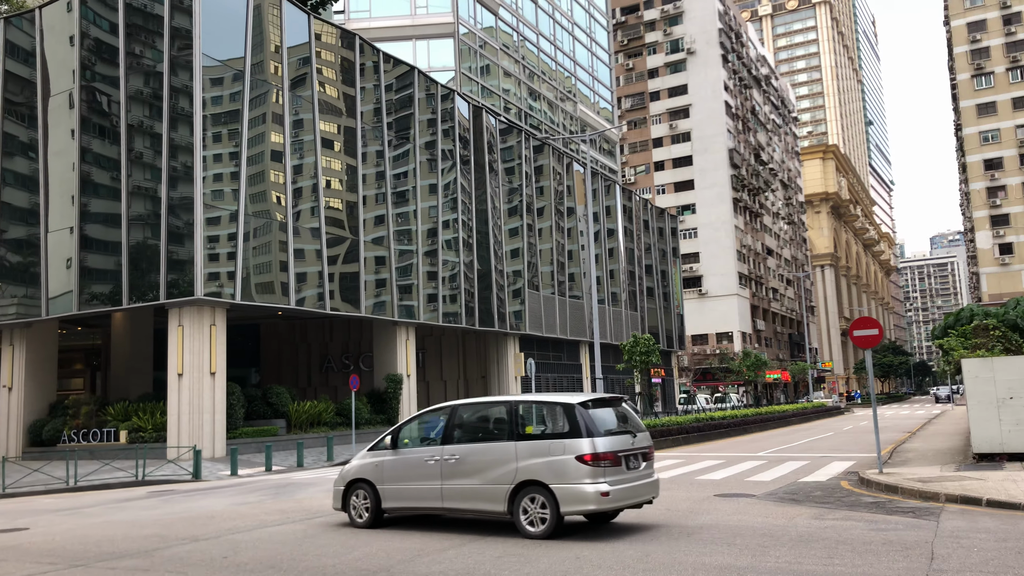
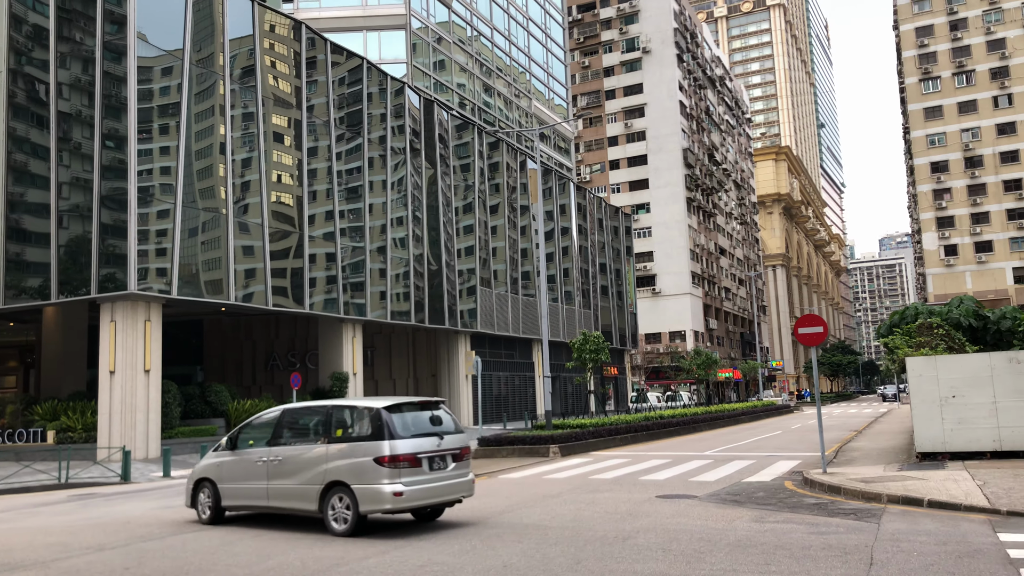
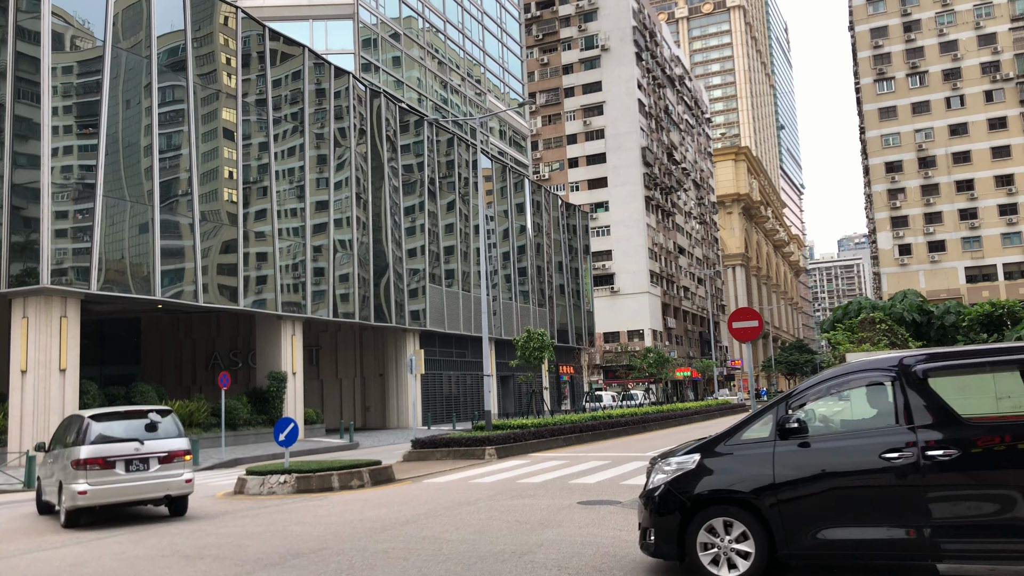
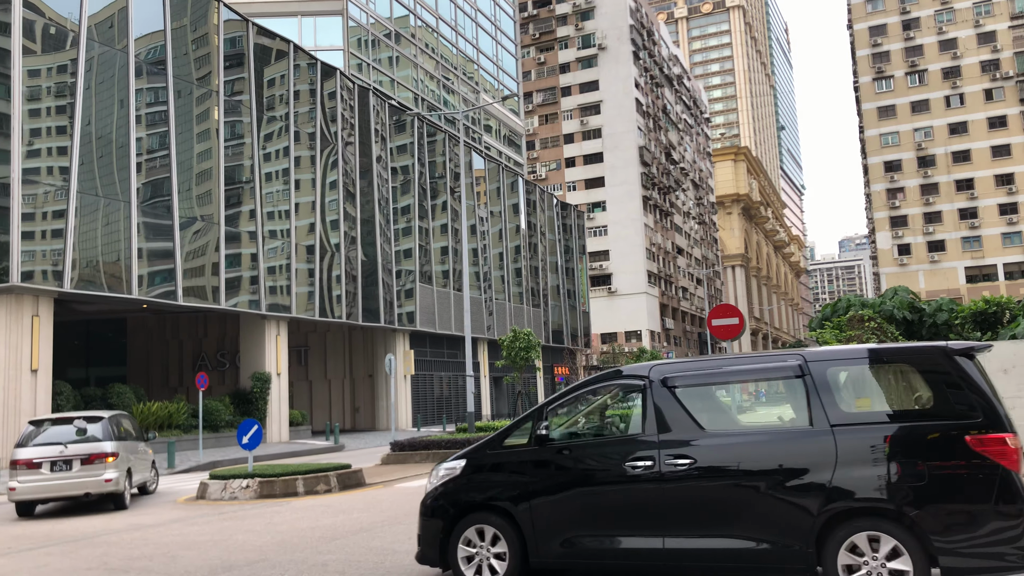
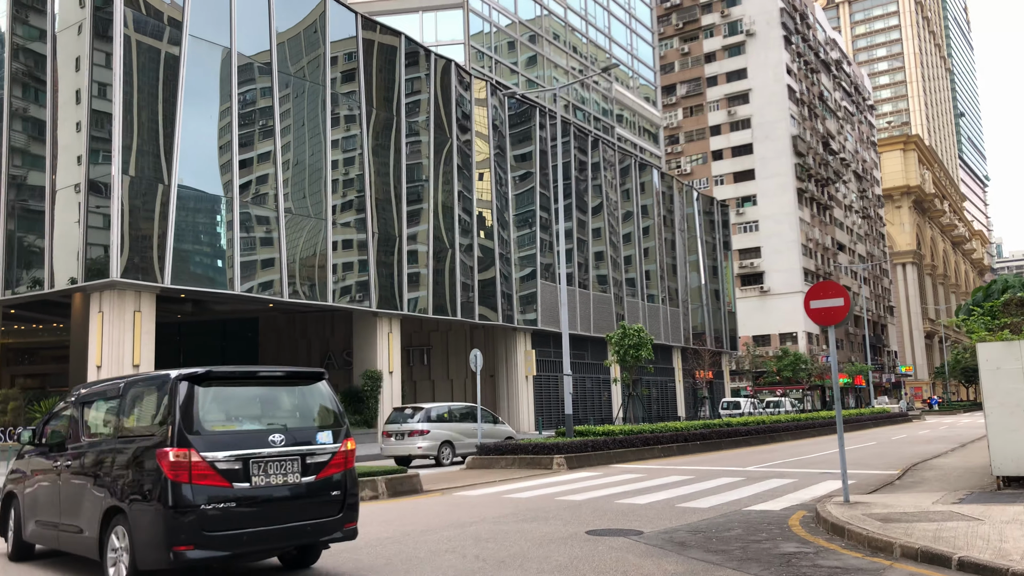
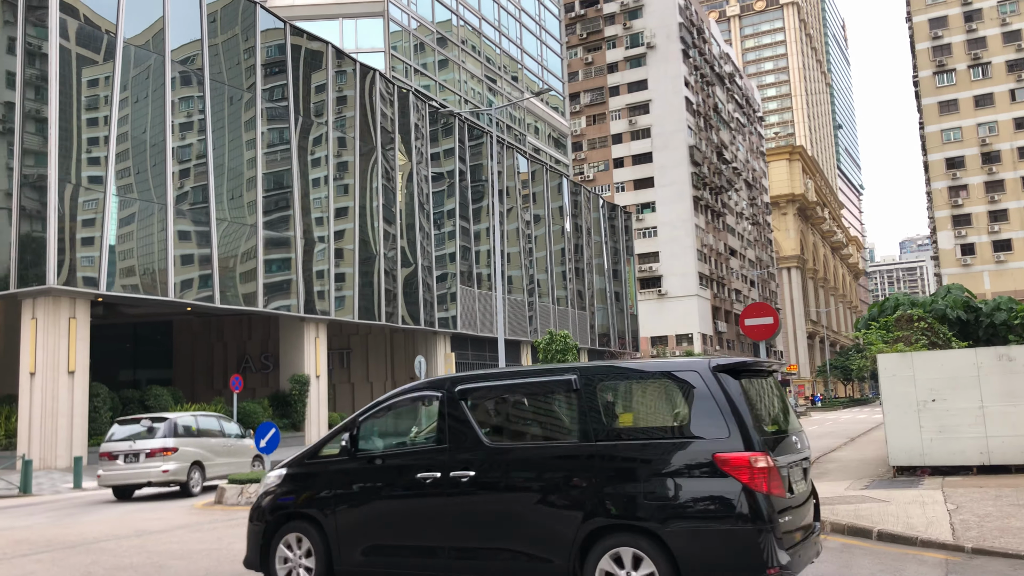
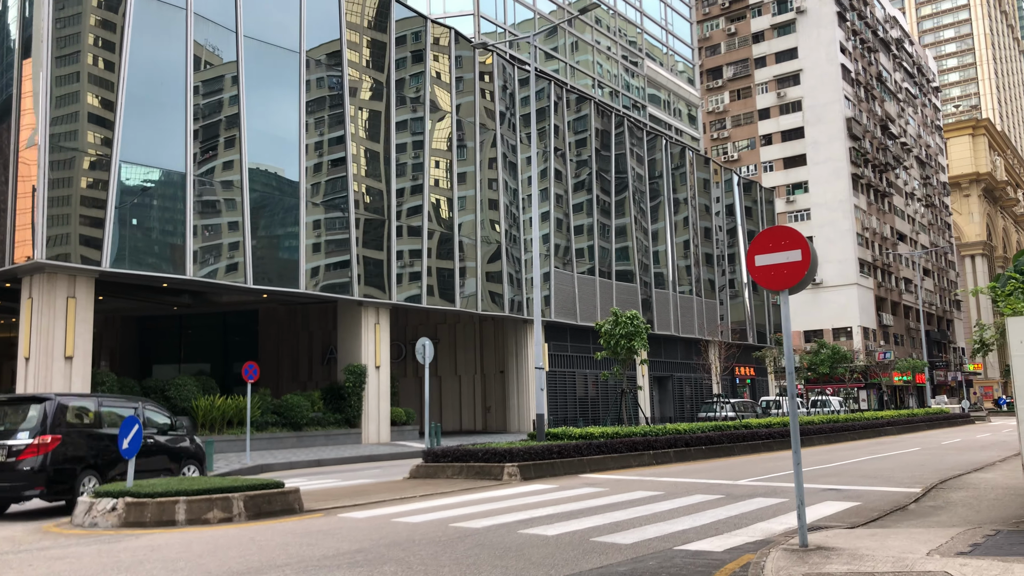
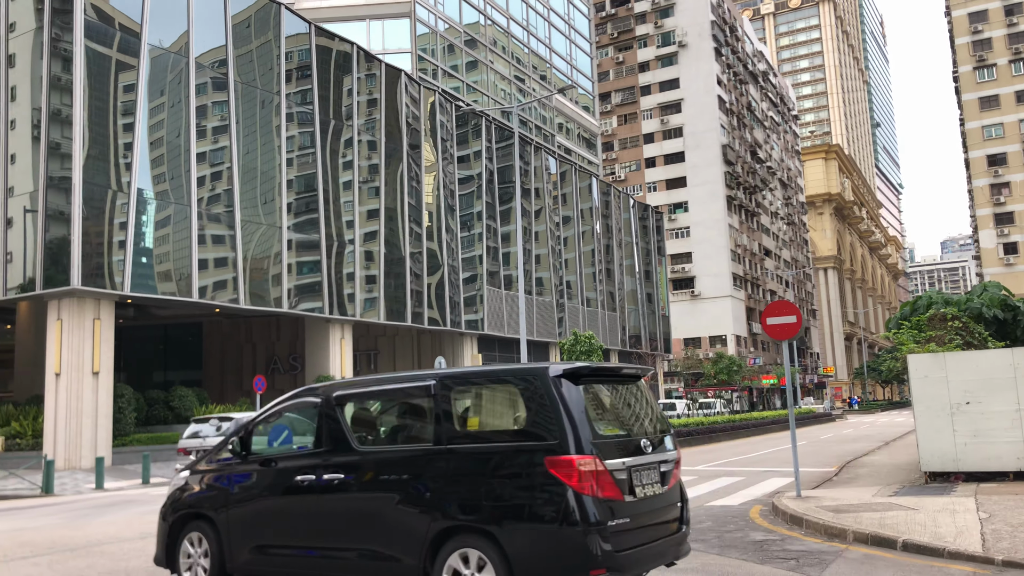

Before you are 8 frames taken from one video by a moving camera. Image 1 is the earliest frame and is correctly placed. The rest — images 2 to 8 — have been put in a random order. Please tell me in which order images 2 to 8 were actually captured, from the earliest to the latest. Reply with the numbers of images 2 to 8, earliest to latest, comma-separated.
2, 3, 4, 6, 8, 5, 7
